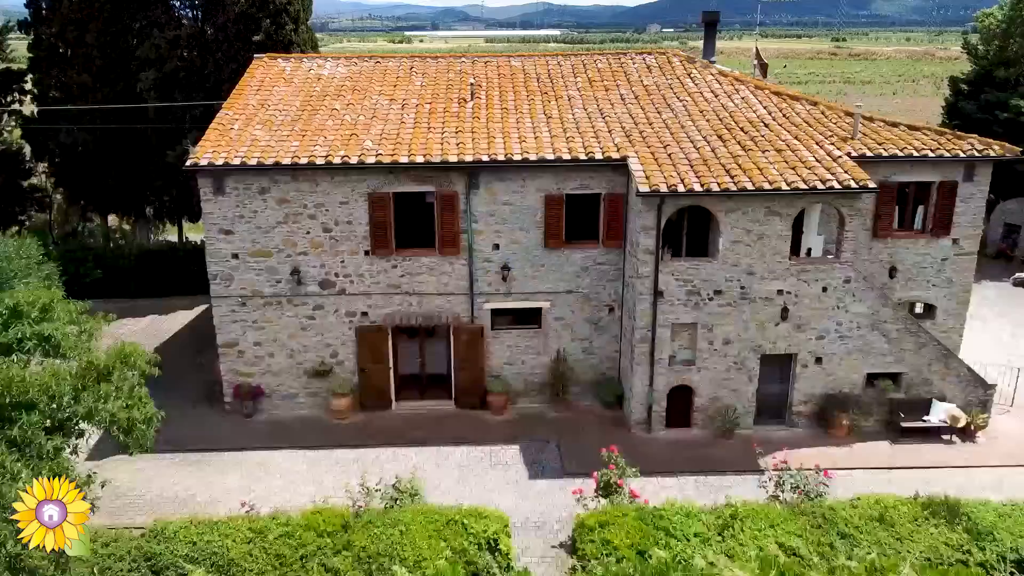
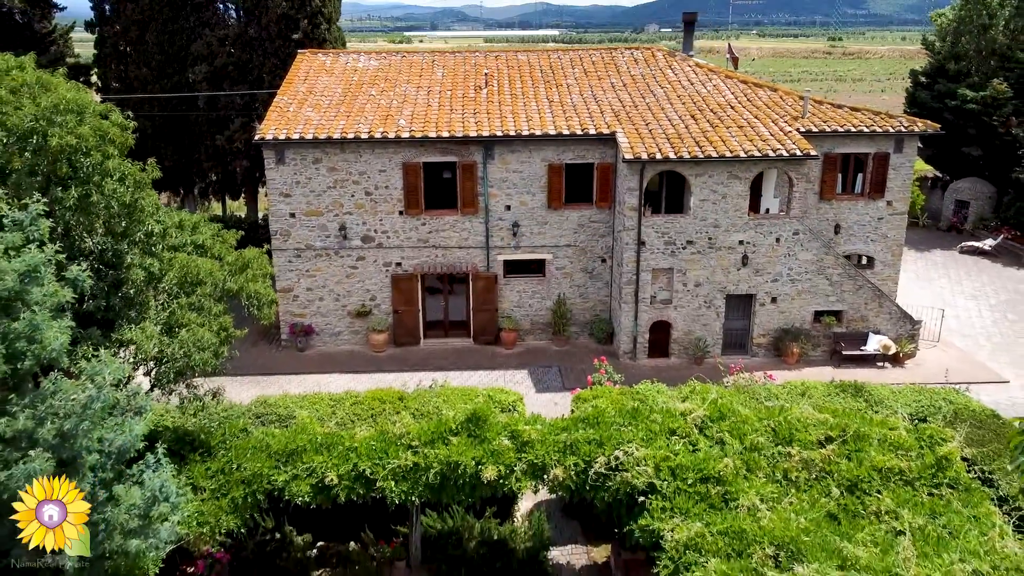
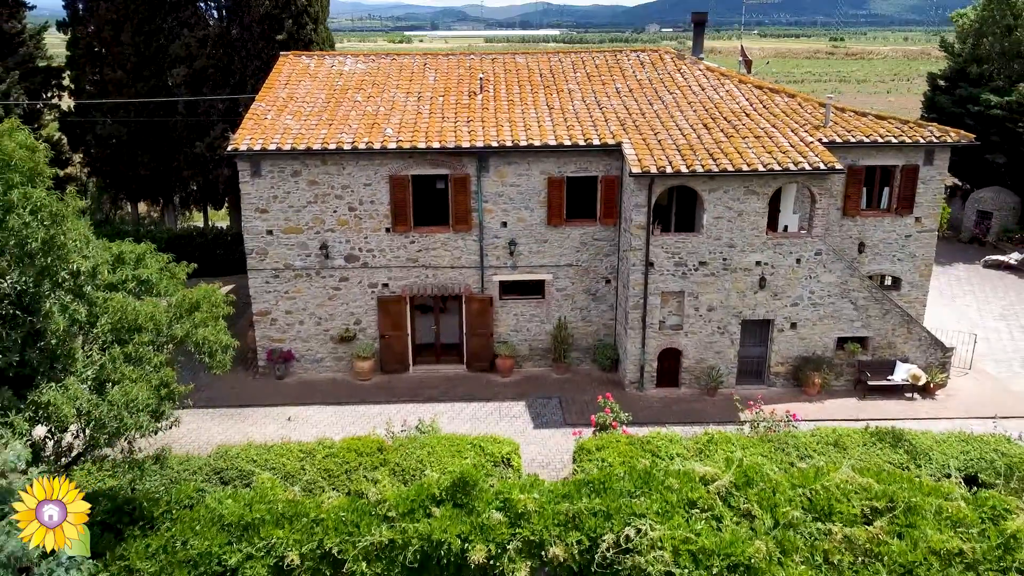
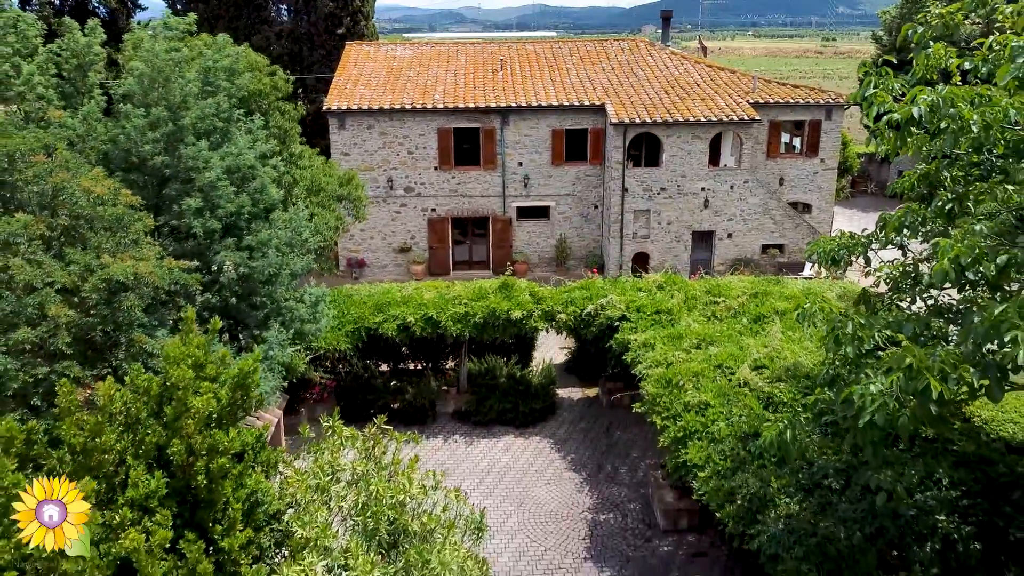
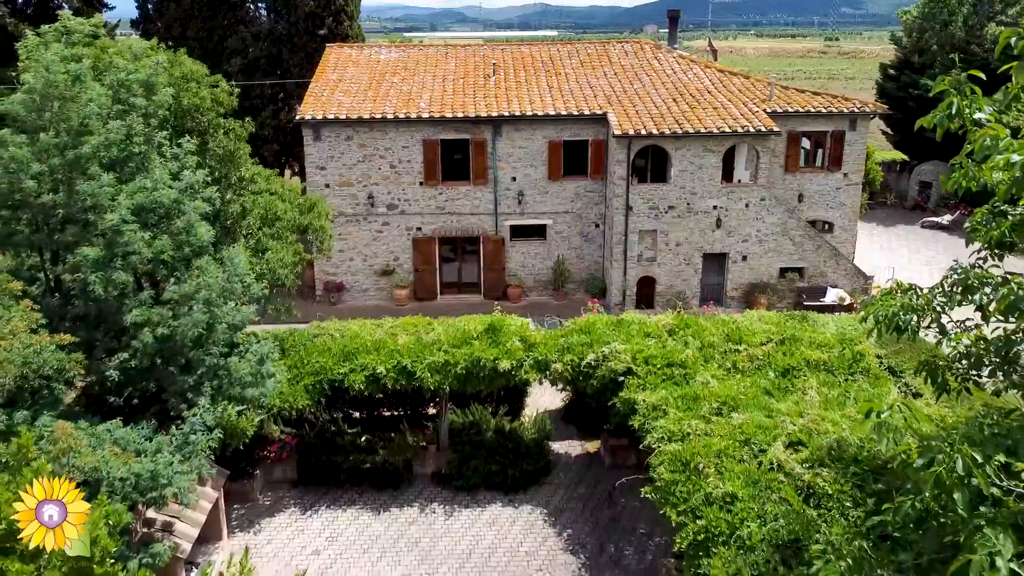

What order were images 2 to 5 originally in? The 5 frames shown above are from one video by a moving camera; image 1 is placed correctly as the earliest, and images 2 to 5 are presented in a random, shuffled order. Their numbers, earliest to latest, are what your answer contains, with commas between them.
3, 2, 5, 4
